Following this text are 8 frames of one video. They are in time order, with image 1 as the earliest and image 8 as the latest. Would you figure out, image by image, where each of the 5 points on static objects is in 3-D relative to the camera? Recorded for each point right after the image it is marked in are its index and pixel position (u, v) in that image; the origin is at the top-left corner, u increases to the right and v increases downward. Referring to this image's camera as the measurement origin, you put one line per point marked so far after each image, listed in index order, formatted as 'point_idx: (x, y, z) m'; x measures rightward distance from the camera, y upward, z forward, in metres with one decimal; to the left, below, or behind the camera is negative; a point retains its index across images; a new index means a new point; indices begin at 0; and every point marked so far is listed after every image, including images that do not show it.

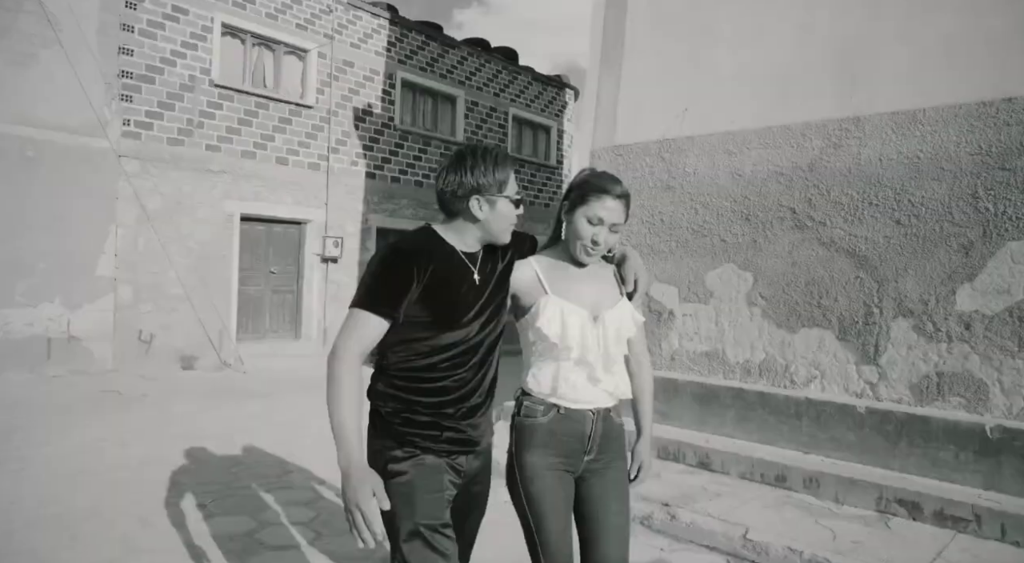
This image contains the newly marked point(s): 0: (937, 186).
0: (+2.7, +0.6, +3.9) m
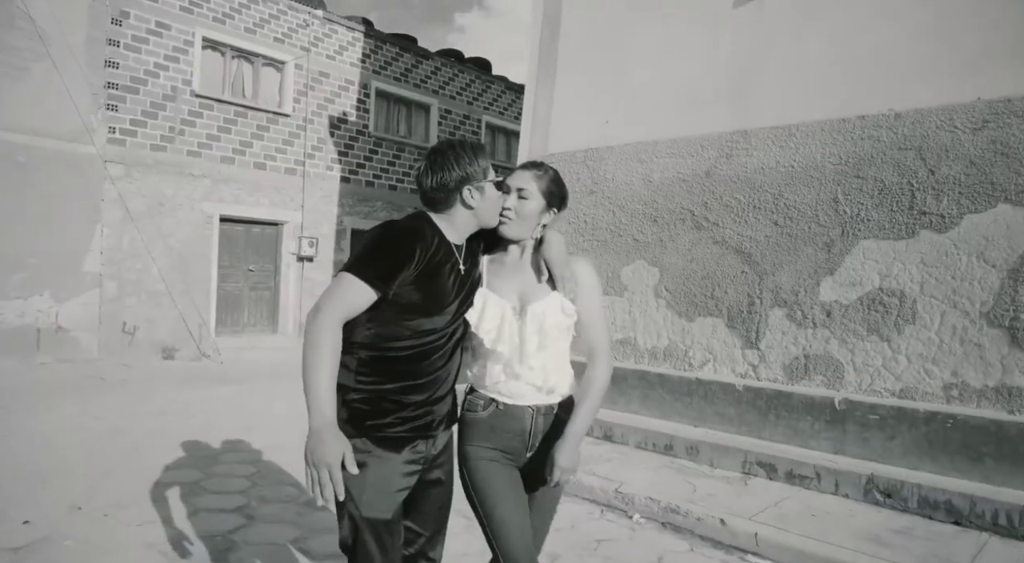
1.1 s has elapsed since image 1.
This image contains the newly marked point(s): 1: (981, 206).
0: (+2.2, +0.7, +4.5) m
1: (+2.9, +0.5, +3.8) m
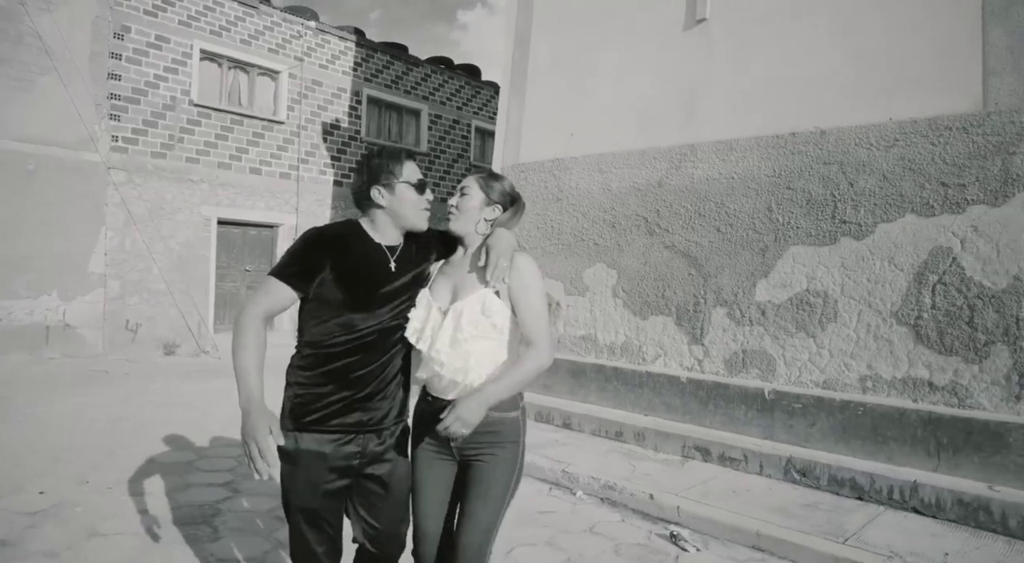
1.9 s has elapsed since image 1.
0: (+1.9, +0.7, +4.9) m
1: (+2.6, +0.5, +4.2) m
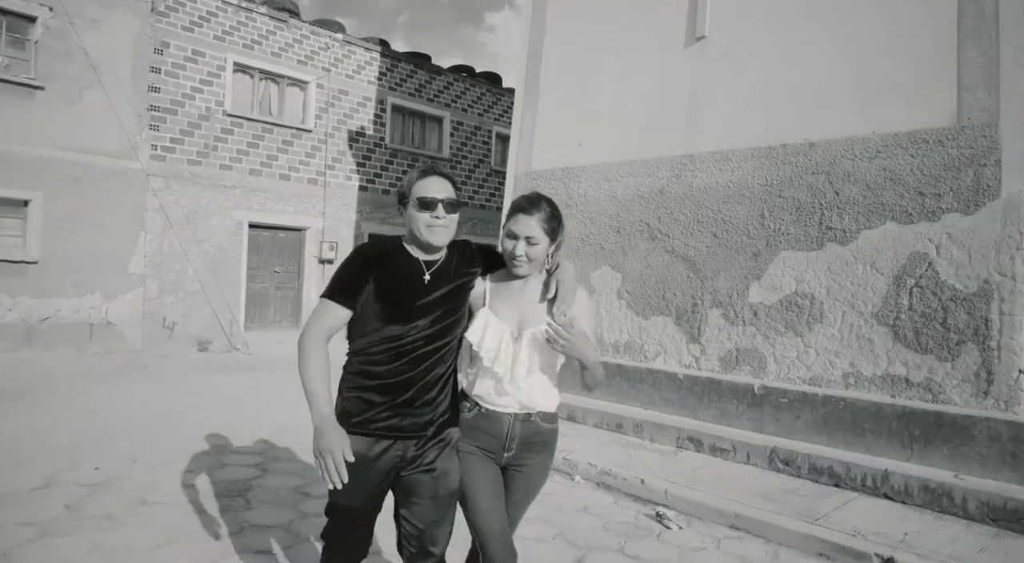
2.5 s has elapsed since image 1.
0: (+1.9, +0.6, +5.2) m
1: (+2.7, +0.4, +4.5) m
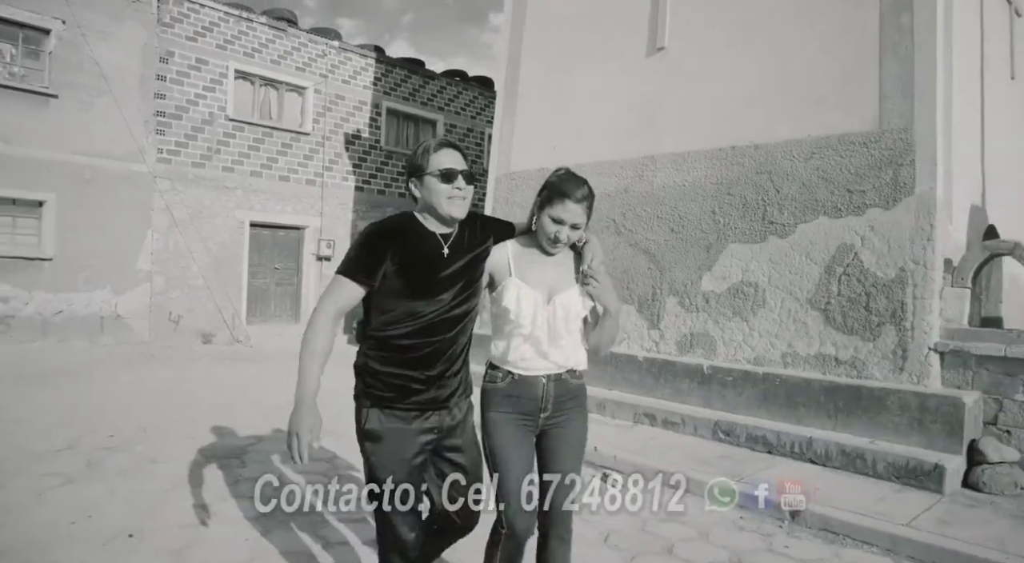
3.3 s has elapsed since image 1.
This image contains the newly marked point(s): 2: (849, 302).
0: (+1.7, +0.7, +5.7) m
1: (+2.4, +0.5, +5.0) m
2: (+2.6, -0.2, +4.7) m
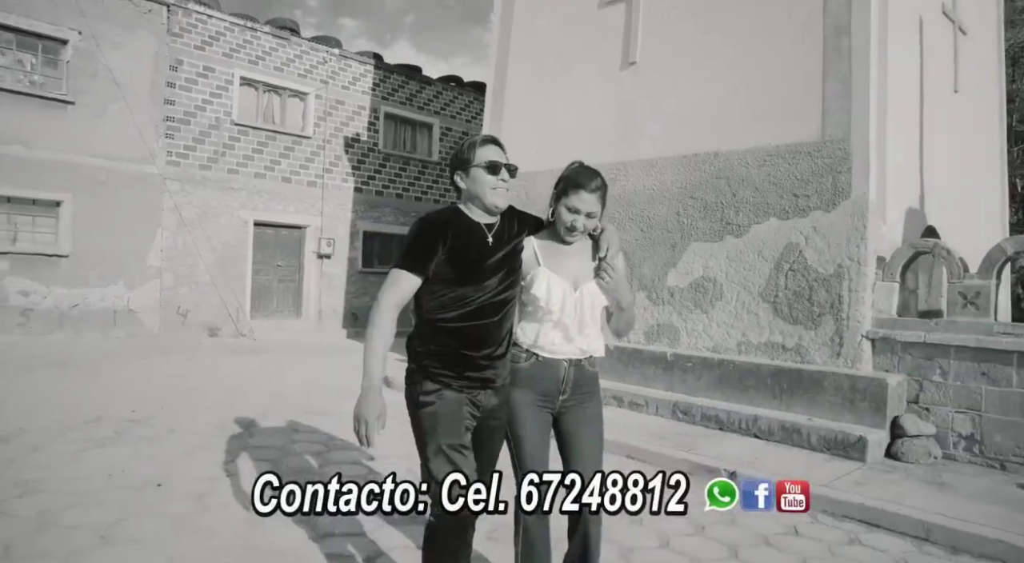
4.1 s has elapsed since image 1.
0: (+1.5, +0.8, +6.2) m
1: (+2.3, +0.6, +5.5) m
2: (+2.4, -0.1, +5.3) m
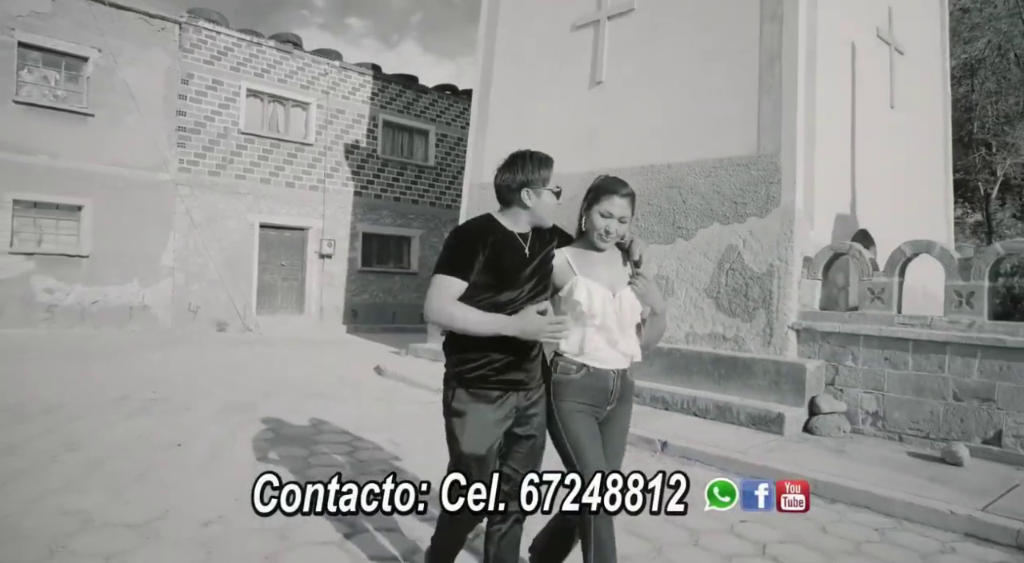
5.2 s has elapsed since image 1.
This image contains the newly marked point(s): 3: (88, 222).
0: (+1.3, +0.8, +6.9) m
1: (+2.0, +0.6, +6.2) m
2: (+2.2, -0.1, +6.0) m
3: (-7.2, +1.0, +10.3) m
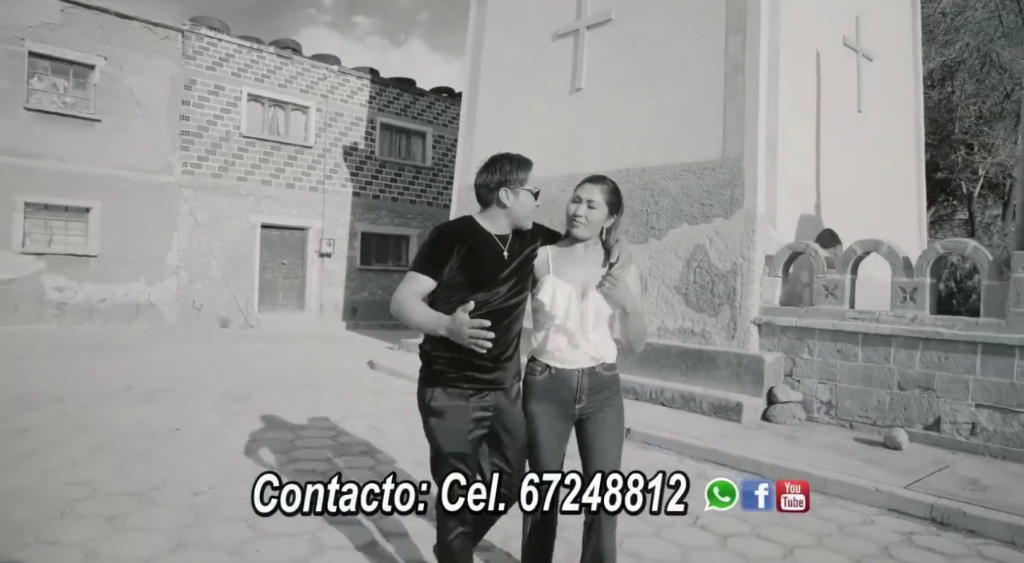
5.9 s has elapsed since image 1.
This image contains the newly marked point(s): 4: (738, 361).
0: (+1.1, +0.8, +7.3) m
1: (+1.8, +0.6, +6.6) m
2: (+2.0, -0.1, +6.3) m
3: (-7.4, +1.0, +10.7) m
4: (+2.2, -0.8, +5.8) m
